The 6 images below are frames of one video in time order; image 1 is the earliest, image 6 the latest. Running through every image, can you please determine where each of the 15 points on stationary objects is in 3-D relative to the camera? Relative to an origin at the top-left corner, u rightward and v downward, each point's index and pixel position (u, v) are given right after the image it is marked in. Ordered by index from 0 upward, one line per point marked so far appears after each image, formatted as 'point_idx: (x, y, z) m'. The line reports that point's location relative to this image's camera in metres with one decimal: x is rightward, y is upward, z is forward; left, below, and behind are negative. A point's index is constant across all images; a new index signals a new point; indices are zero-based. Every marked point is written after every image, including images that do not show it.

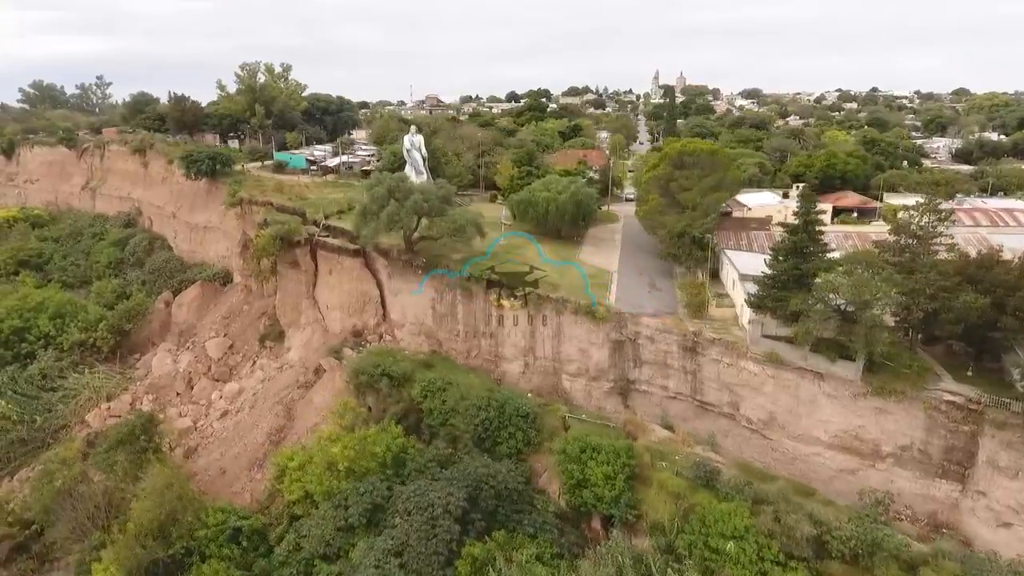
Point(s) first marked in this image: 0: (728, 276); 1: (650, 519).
0: (+6.3, +0.3, +18.1) m
1: (+2.8, -4.7, +12.7) m
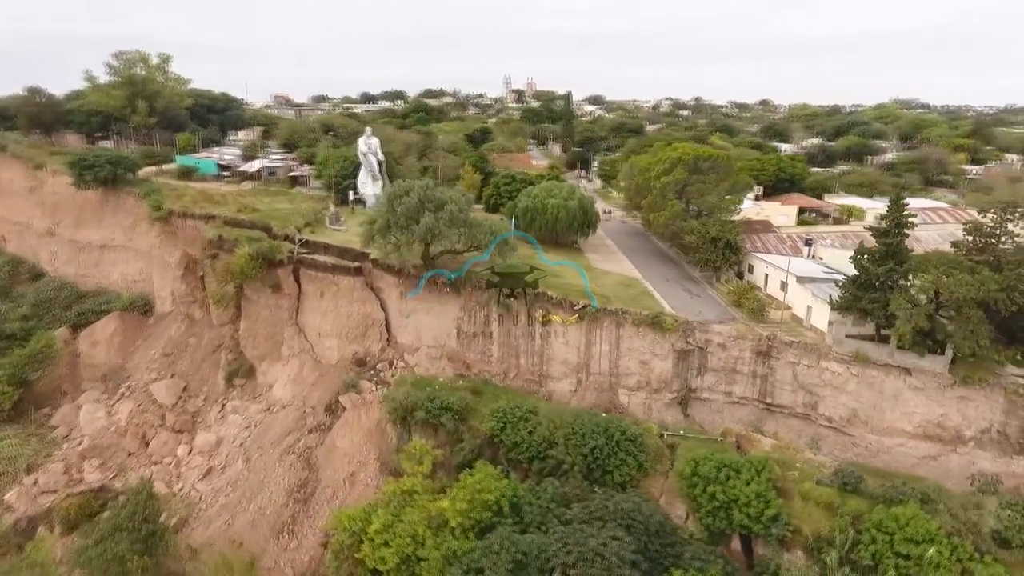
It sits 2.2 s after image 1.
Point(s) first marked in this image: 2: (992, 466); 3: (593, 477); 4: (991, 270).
0: (+7.7, +0.3, +18.6) m
1: (+5.9, -4.9, +12.5) m
2: (+11.4, -4.2, +14.8) m
3: (+1.8, -4.3, +14.1) m
4: (+10.9, +0.4, +14.2) m
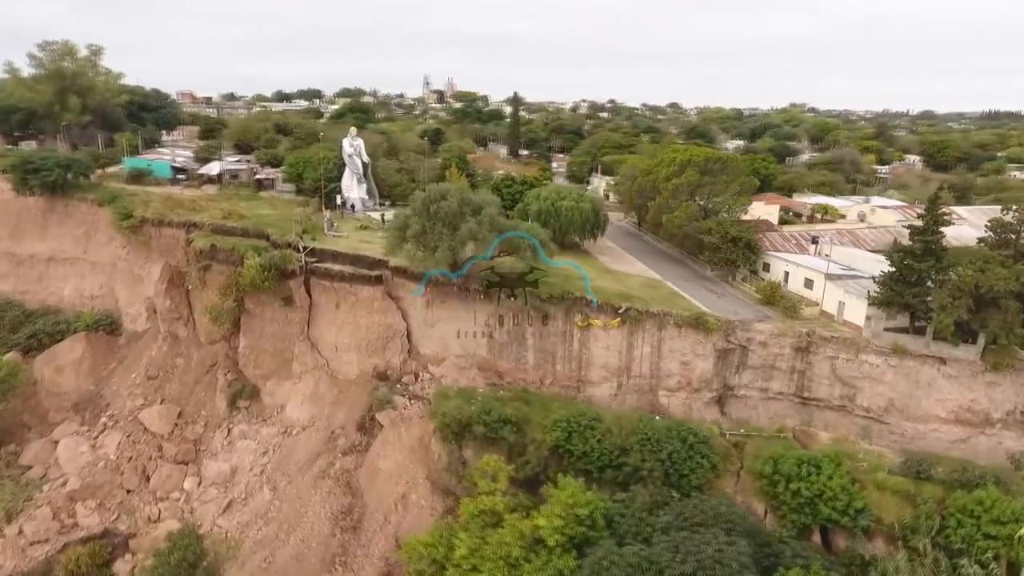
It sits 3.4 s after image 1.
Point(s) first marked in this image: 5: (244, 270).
0: (+8.6, +0.3, +19.2) m
1: (+7.8, -4.9, +12.9) m
2: (+12.9, -4.0, +16.0) m
3: (+3.6, -4.3, +14.0) m
4: (+12.3, +0.6, +15.3) m
5: (-7.9, +0.5, +18.5) m
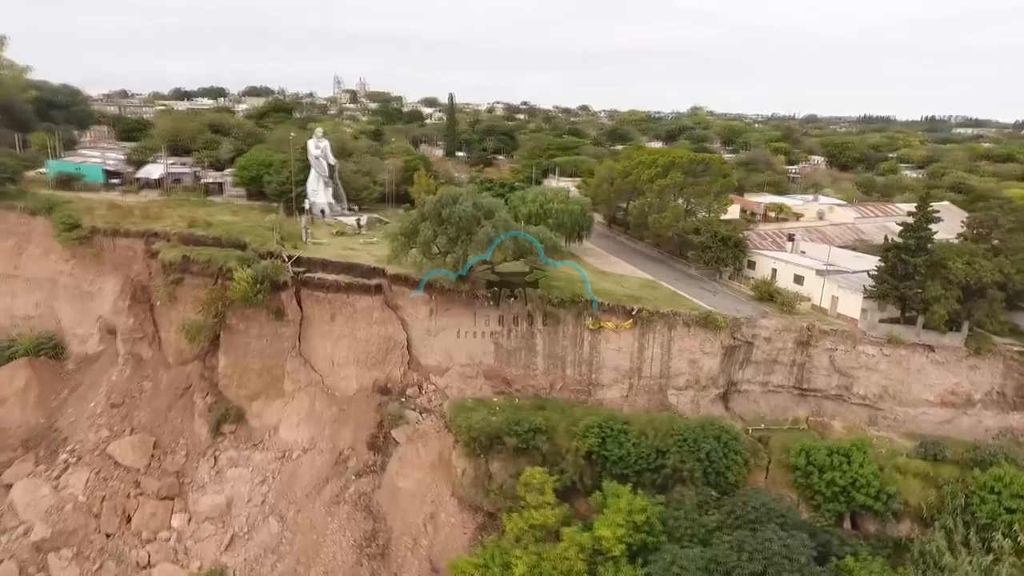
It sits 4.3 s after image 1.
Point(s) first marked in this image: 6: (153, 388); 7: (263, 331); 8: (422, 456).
0: (+8.6, +0.5, +20.0) m
1: (+8.9, -4.7, +13.7) m
2: (+13.4, -3.7, +17.4) m
3: (+4.5, -4.4, +14.1) m
4: (+12.8, +0.8, +16.6) m
5: (-7.6, +0.1, +16.9) m
6: (-10.5, -2.9, +18.3) m
7: (-7.1, -1.2, +17.6) m
8: (-2.2, -4.2, +15.6) m
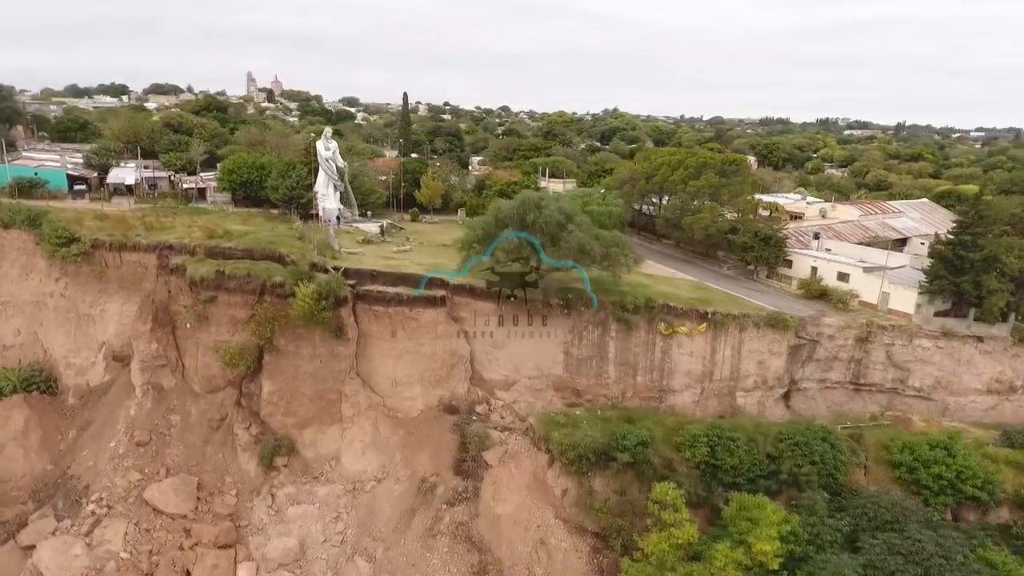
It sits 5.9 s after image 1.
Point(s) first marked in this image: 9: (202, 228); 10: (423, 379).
0: (+10.1, +0.5, +20.4) m
1: (+11.4, -4.6, +14.2) m
2: (+15.4, -3.5, +18.5) m
3: (+7.0, -4.4, +14.0) m
4: (+14.7, +1.1, +17.7) m
5: (-5.5, -0.3, +15.2) m
6: (-8.4, -3.5, +16.1) m
7: (-5.0, -1.6, +16.0) m
8: (+0.1, -4.4, +14.6) m
9: (-9.4, +1.8, +18.8) m
10: (-2.3, -2.4, +16.4) m
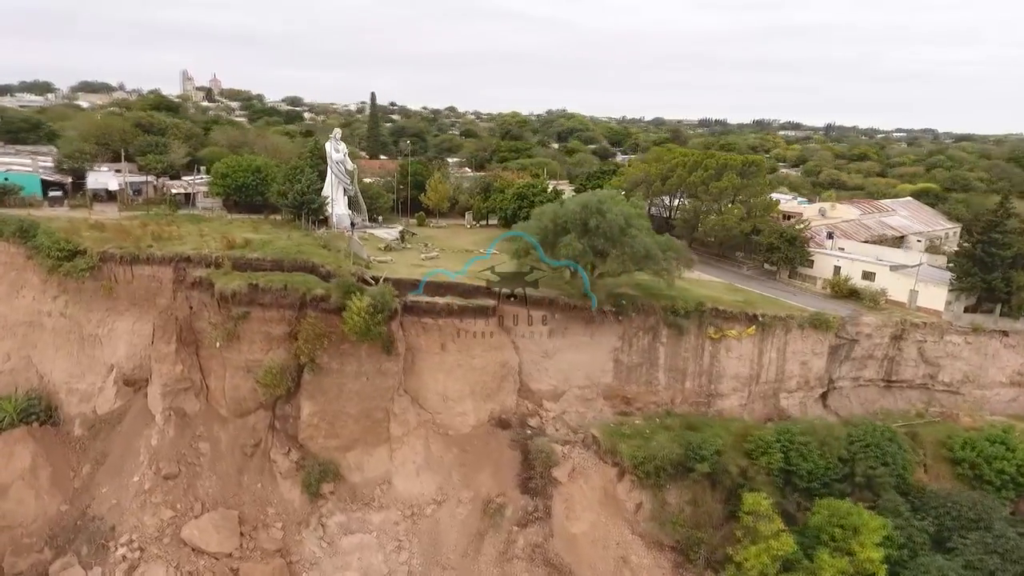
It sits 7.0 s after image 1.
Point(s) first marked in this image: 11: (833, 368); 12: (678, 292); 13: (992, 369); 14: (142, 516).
0: (+11.0, +0.6, +20.7) m
1: (+13.0, -4.5, +14.6) m
2: (+16.5, -3.3, +19.2) m
3: (+8.6, -4.4, +14.0) m
4: (+15.9, +1.2, +18.4) m
5: (-4.1, -0.6, +14.1) m
6: (-7.0, -3.8, +14.8) m
7: (-3.6, -1.9, +14.9) m
8: (+1.7, -4.6, +14.0) m
9: (-8.3, +1.4, +17.4) m
10: (-0.9, -2.6, +15.6) m
11: (+9.4, -2.3, +18.2) m
12: (+4.7, -0.1, +17.6) m
13: (+14.4, -2.5, +18.7) m
14: (-8.2, -5.0, +13.7) m
